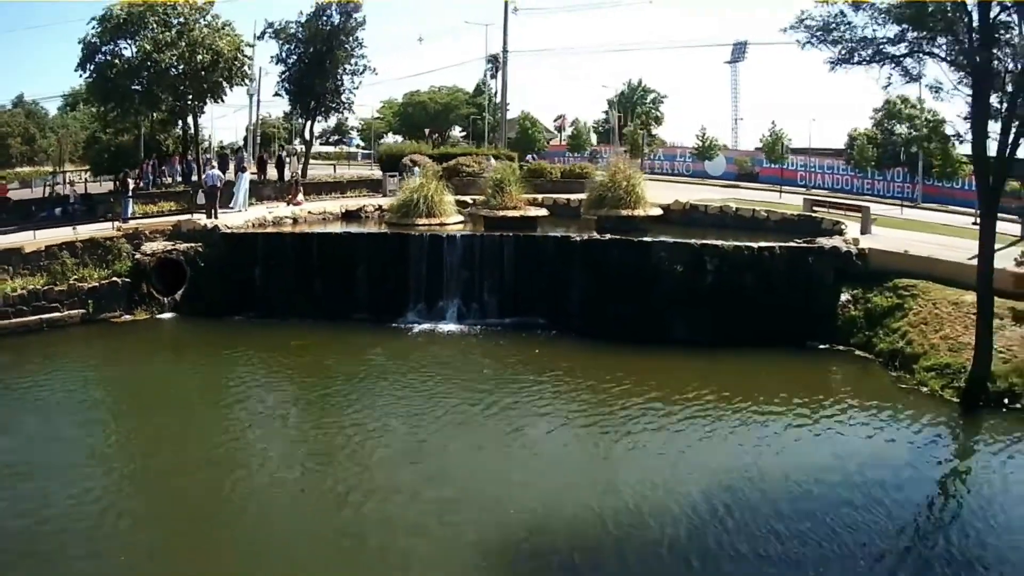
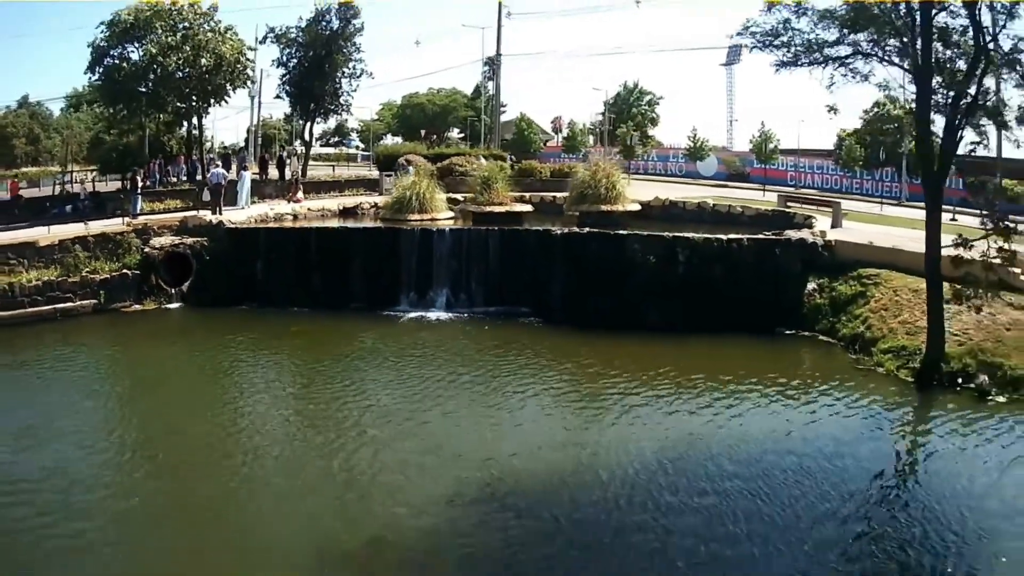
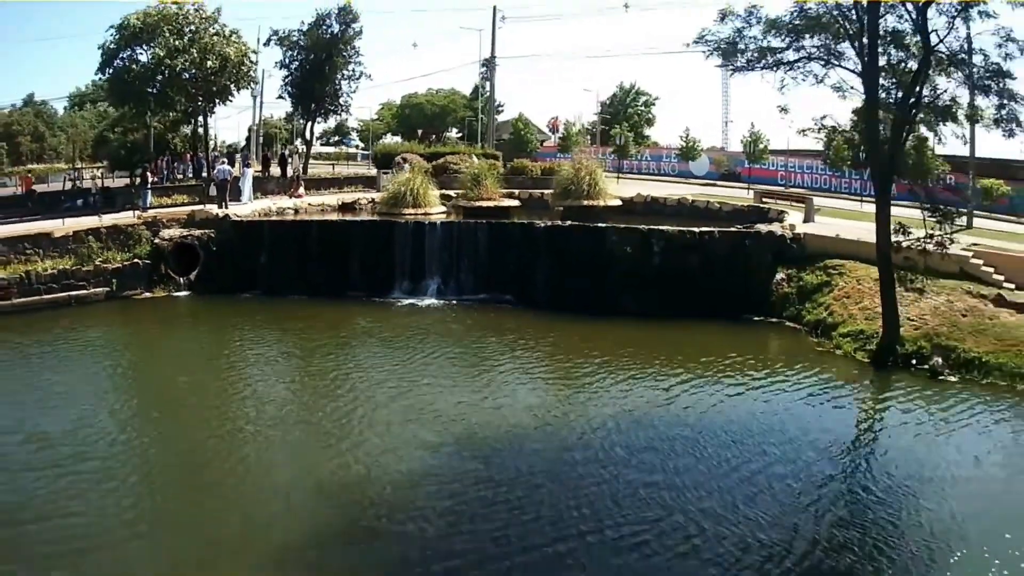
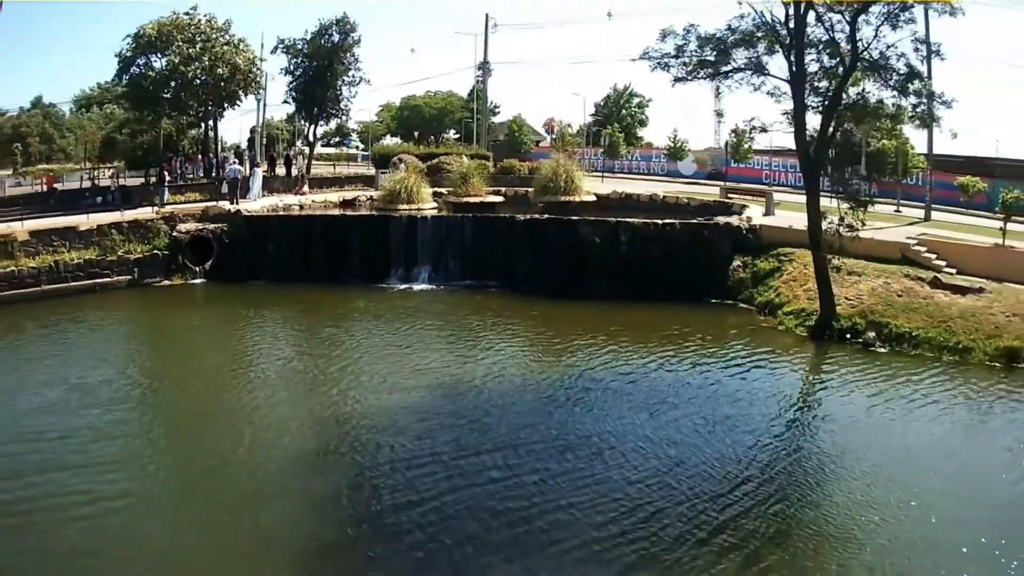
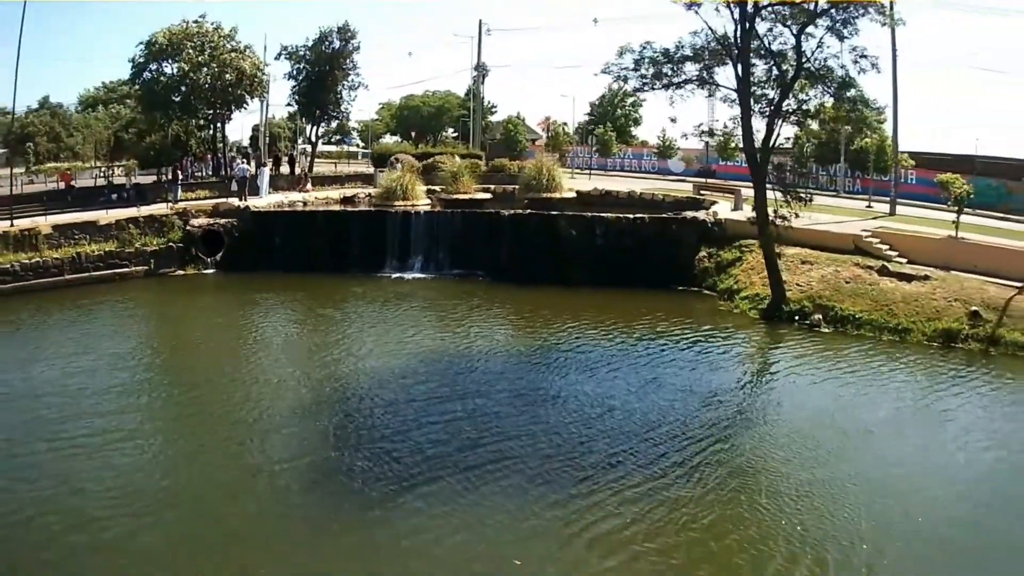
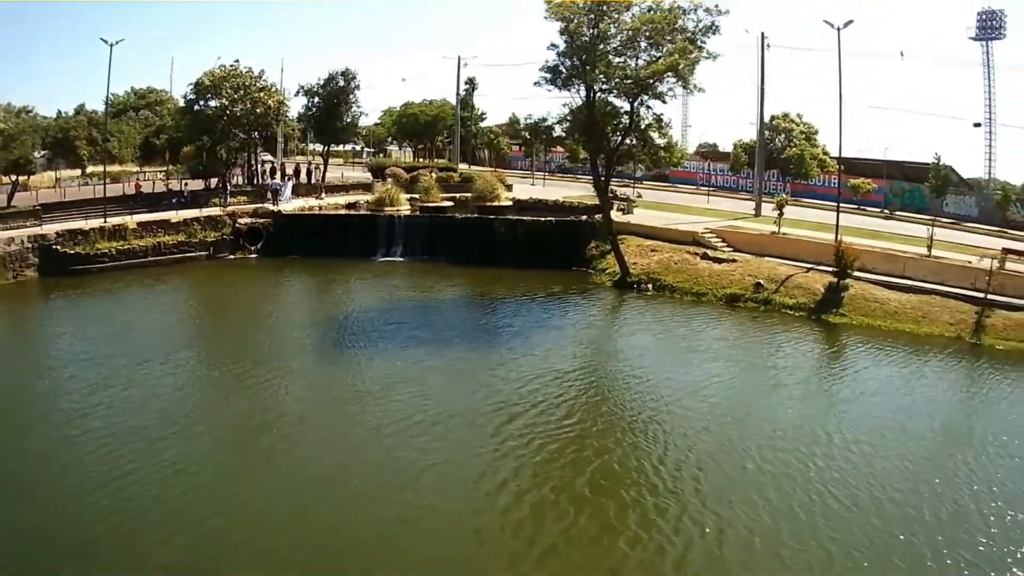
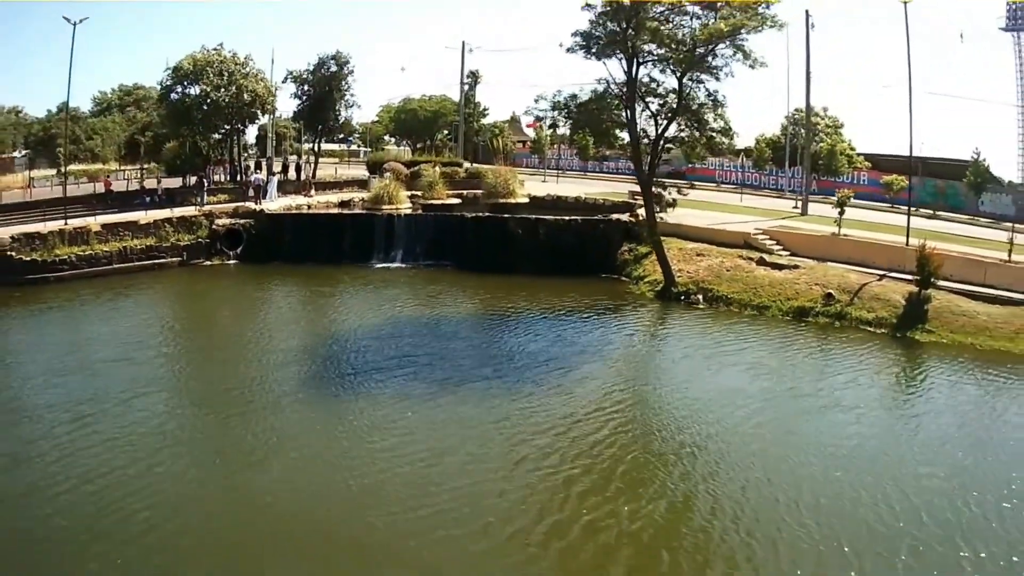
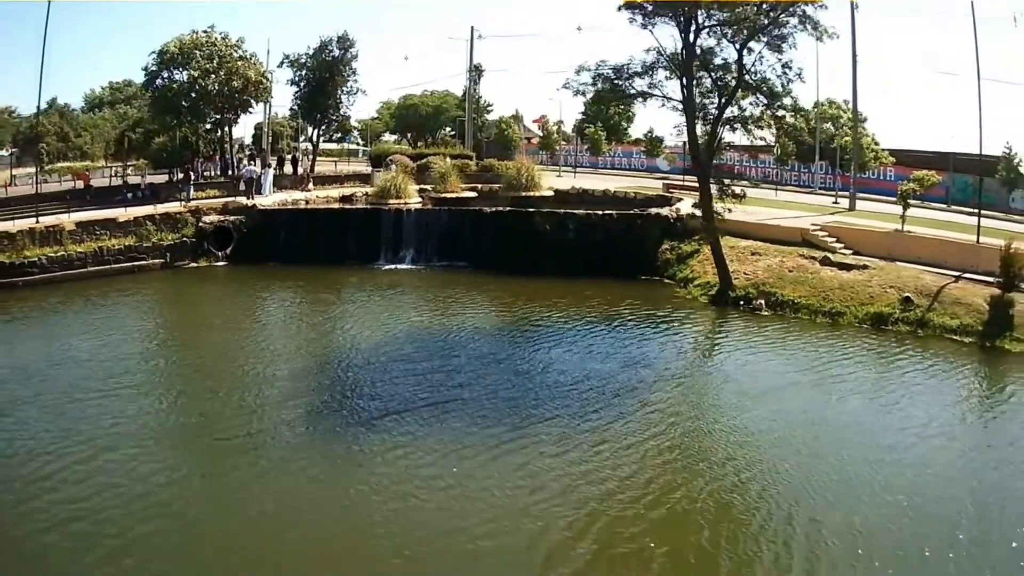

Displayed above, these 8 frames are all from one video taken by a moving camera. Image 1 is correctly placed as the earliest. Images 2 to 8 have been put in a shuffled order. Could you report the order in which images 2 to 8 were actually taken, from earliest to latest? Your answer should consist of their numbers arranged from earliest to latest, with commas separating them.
2, 3, 4, 5, 8, 7, 6
